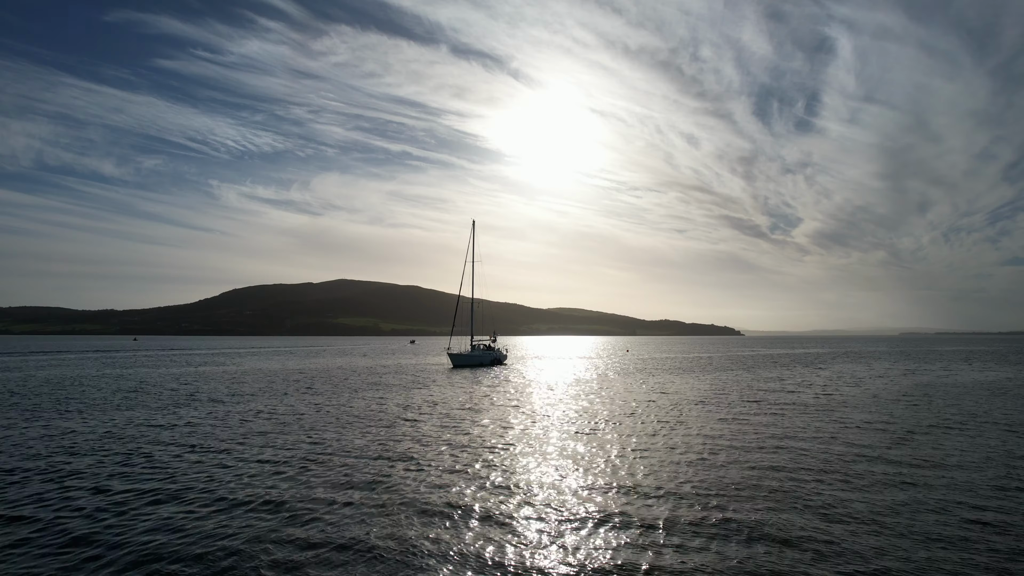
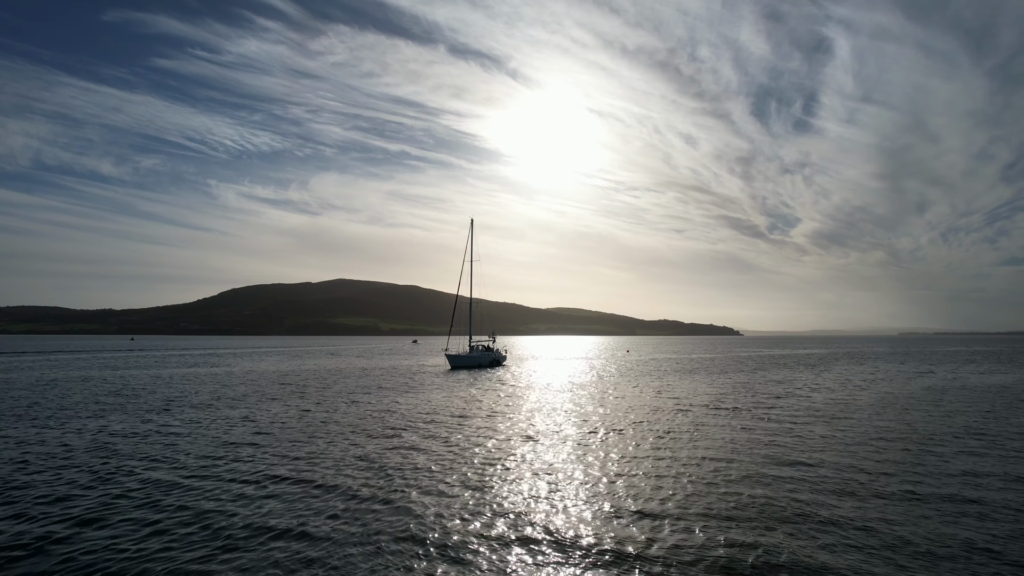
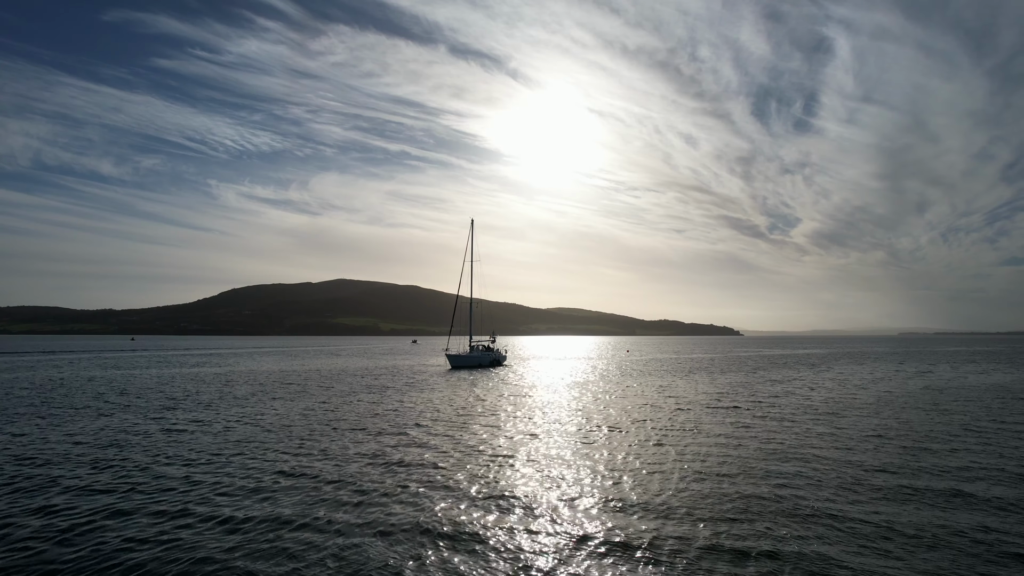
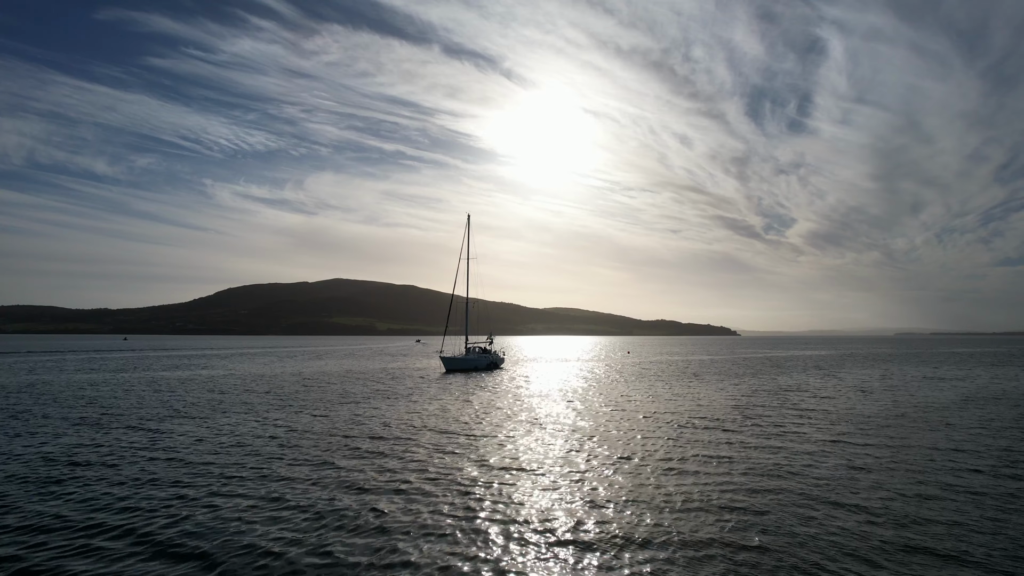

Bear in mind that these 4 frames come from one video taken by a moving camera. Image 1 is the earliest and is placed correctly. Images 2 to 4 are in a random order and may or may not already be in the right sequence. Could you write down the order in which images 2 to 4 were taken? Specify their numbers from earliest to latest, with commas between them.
3, 2, 4
